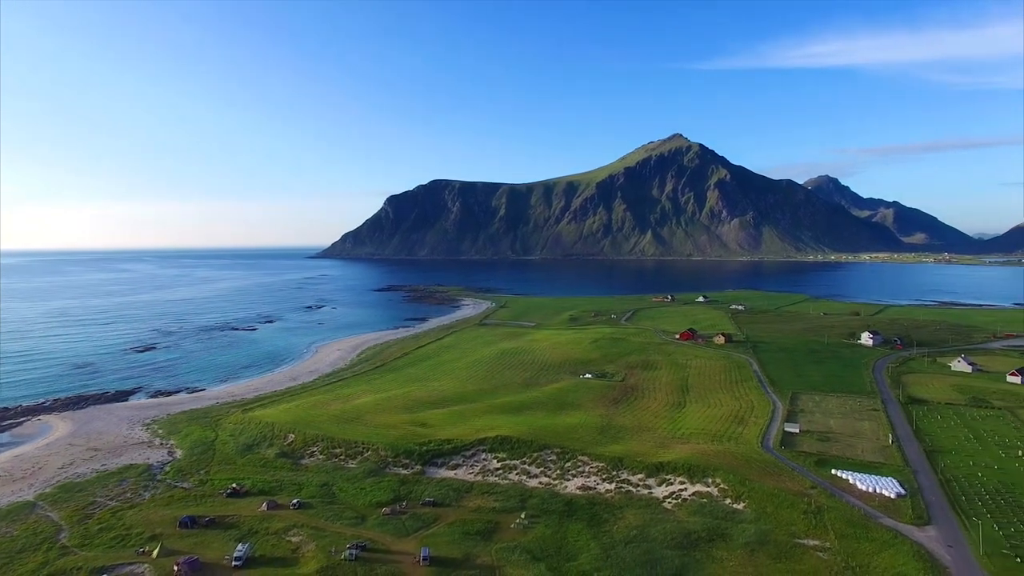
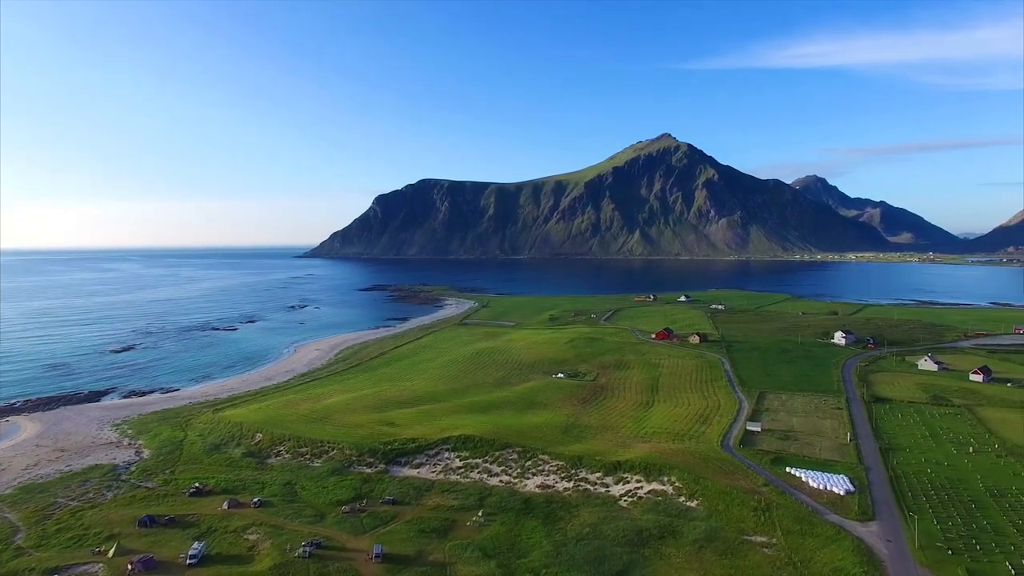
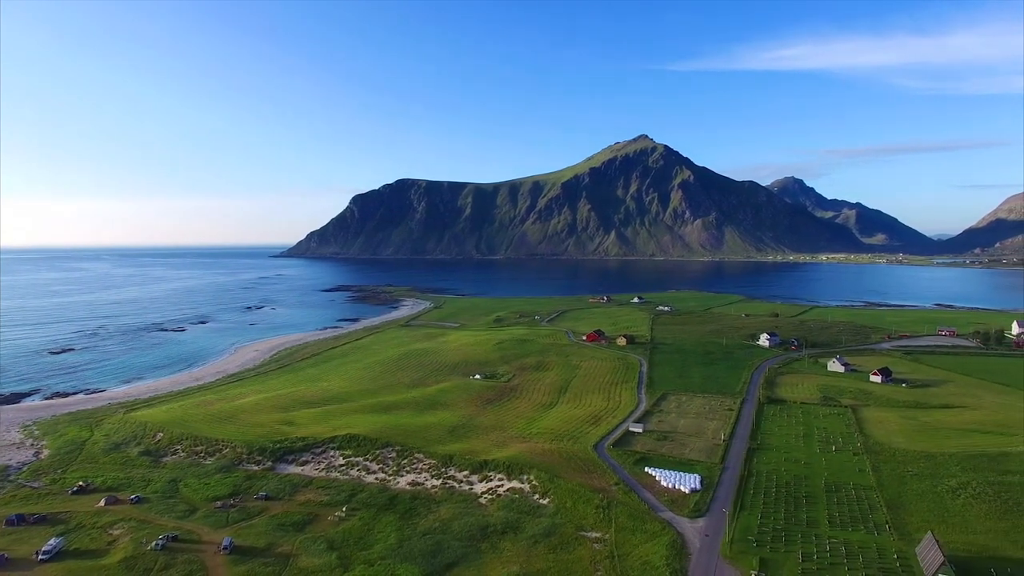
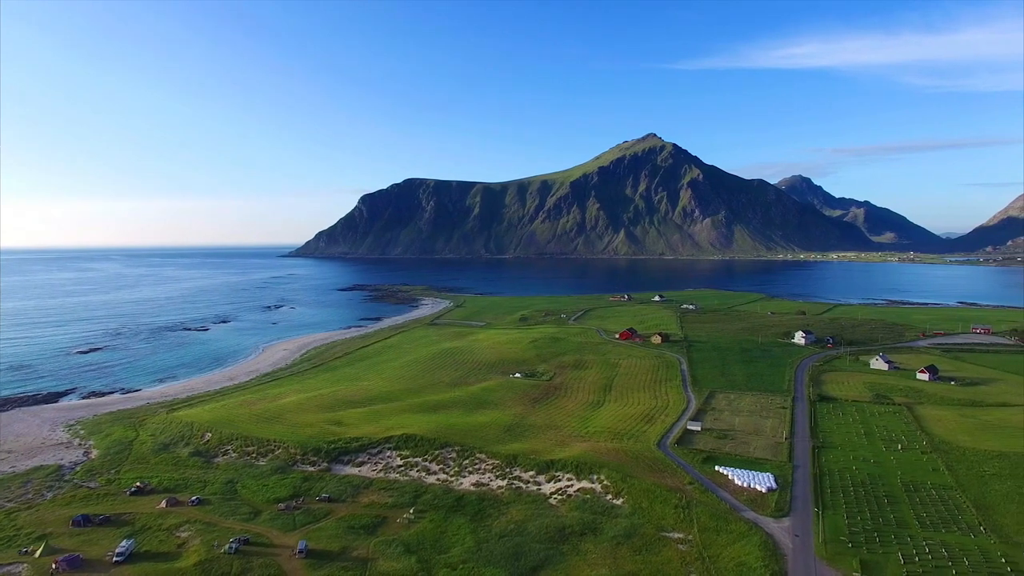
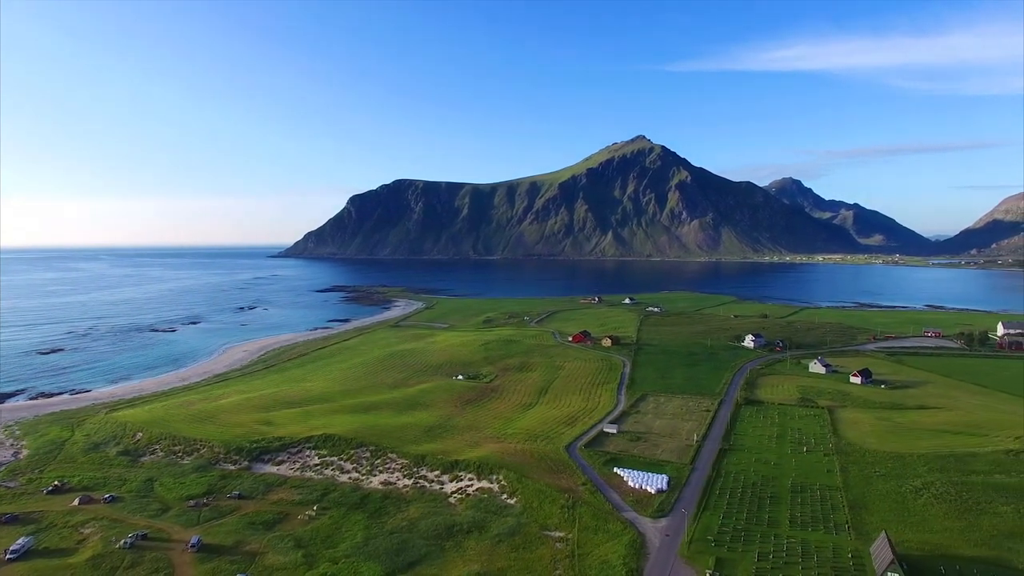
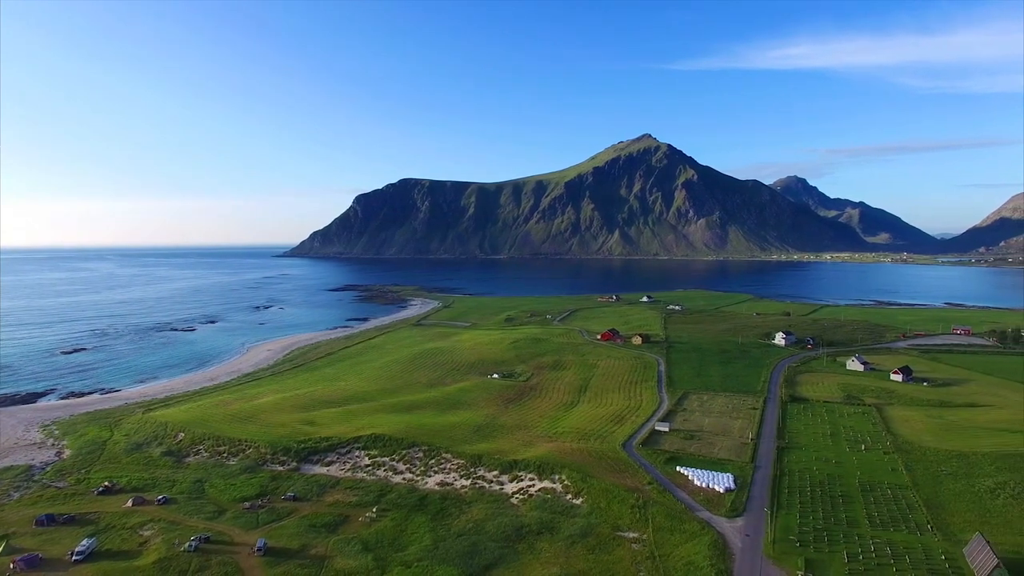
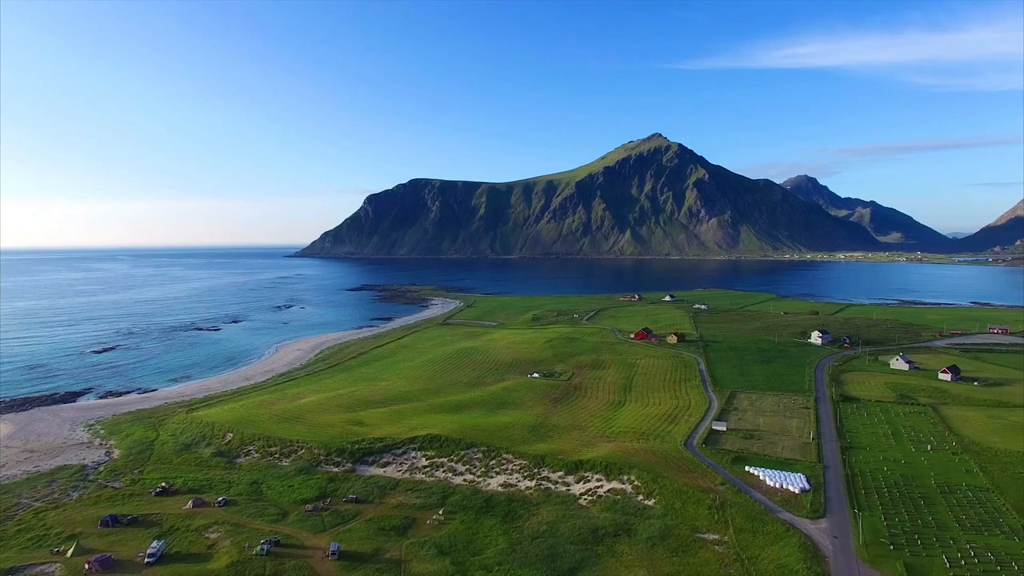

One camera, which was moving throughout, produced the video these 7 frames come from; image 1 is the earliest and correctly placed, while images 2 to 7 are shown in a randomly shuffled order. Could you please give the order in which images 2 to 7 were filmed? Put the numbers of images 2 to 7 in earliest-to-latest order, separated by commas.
2, 7, 4, 6, 3, 5
